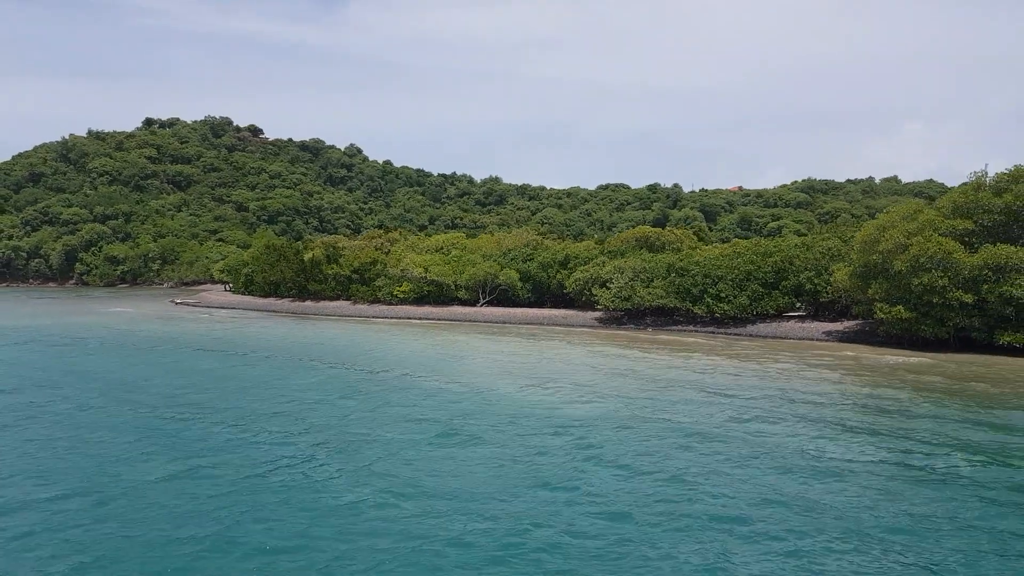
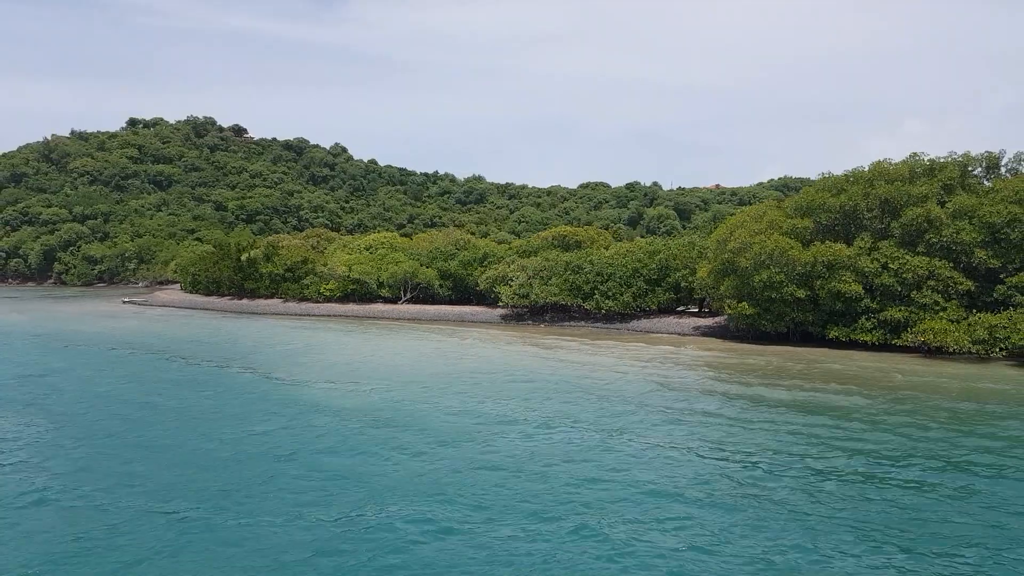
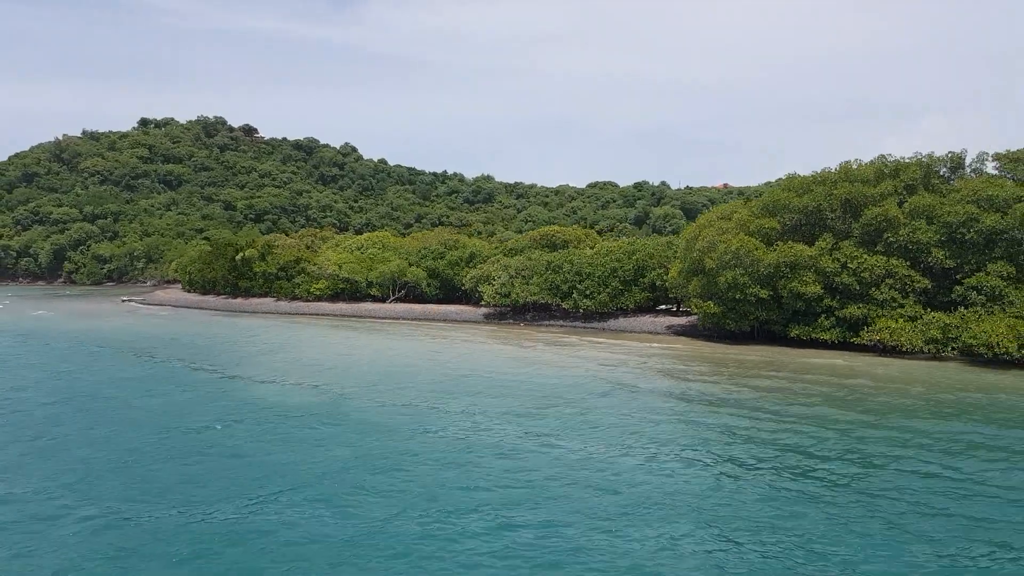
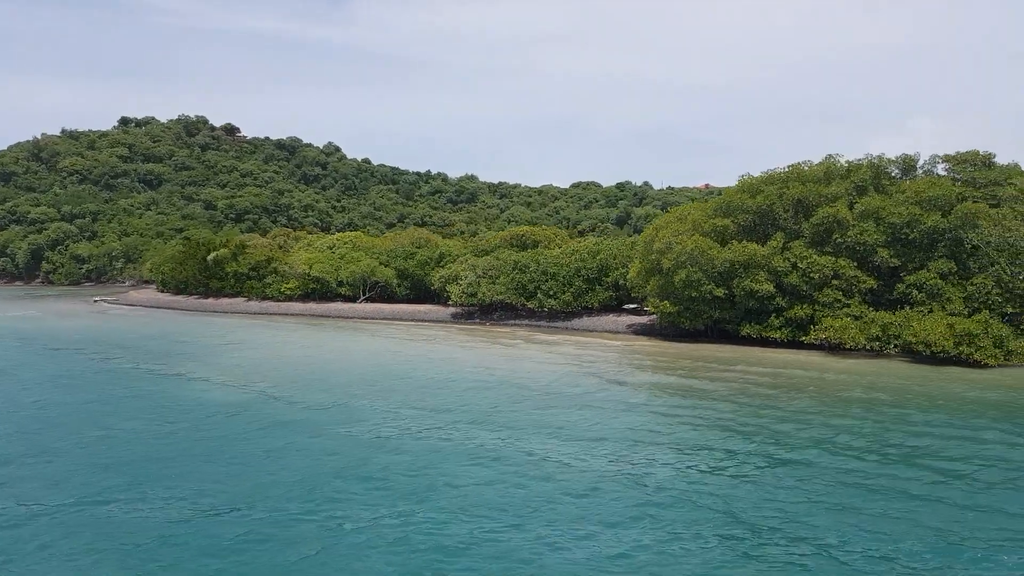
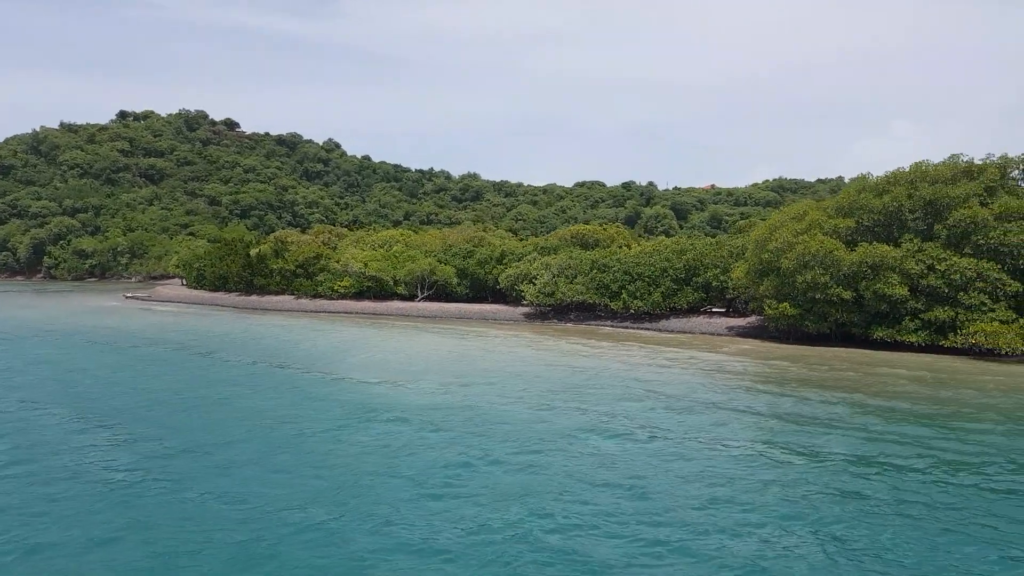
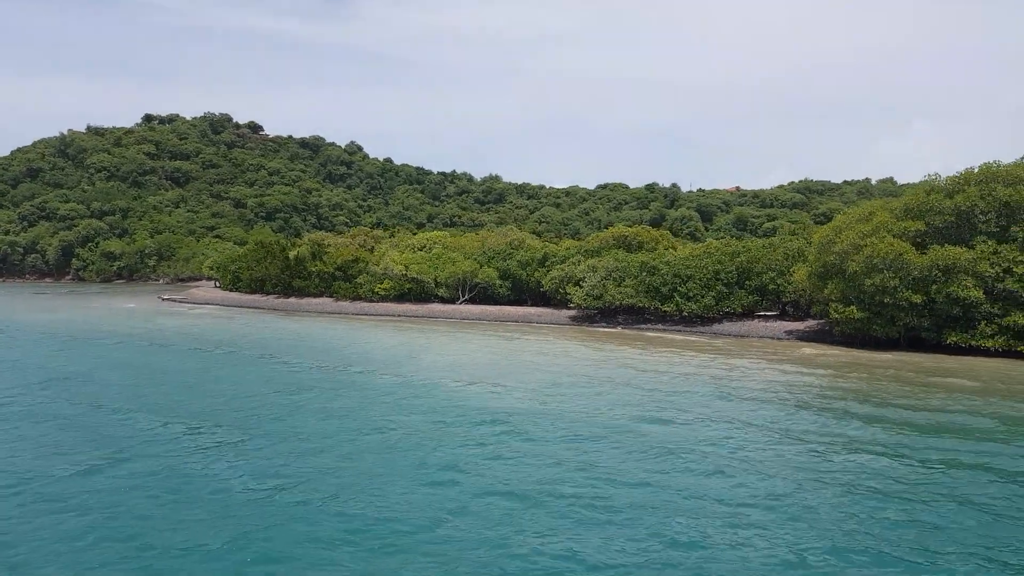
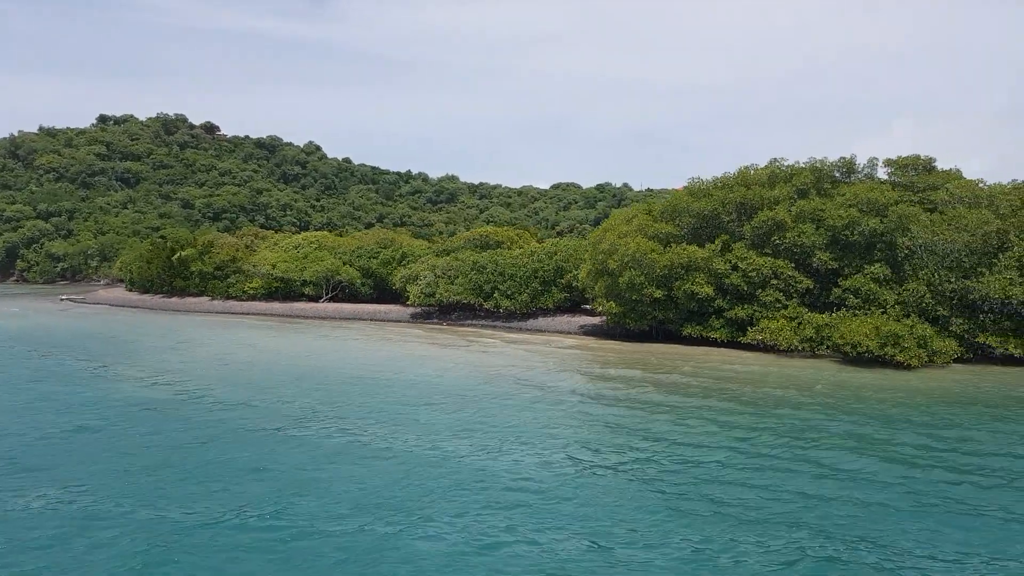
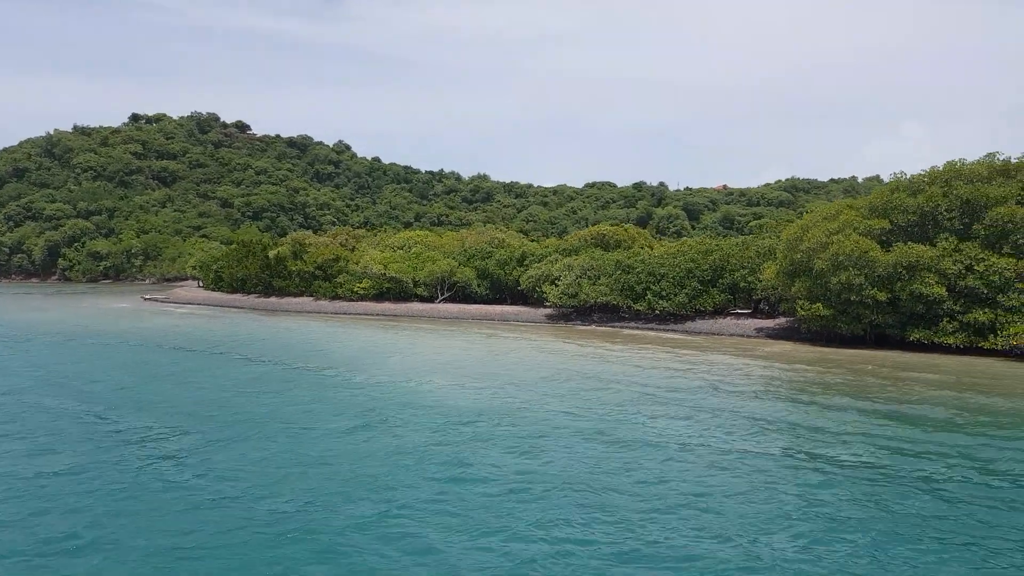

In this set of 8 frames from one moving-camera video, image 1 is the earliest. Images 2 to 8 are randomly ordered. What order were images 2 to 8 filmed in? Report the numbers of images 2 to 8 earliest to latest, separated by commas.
6, 8, 5, 2, 3, 4, 7
